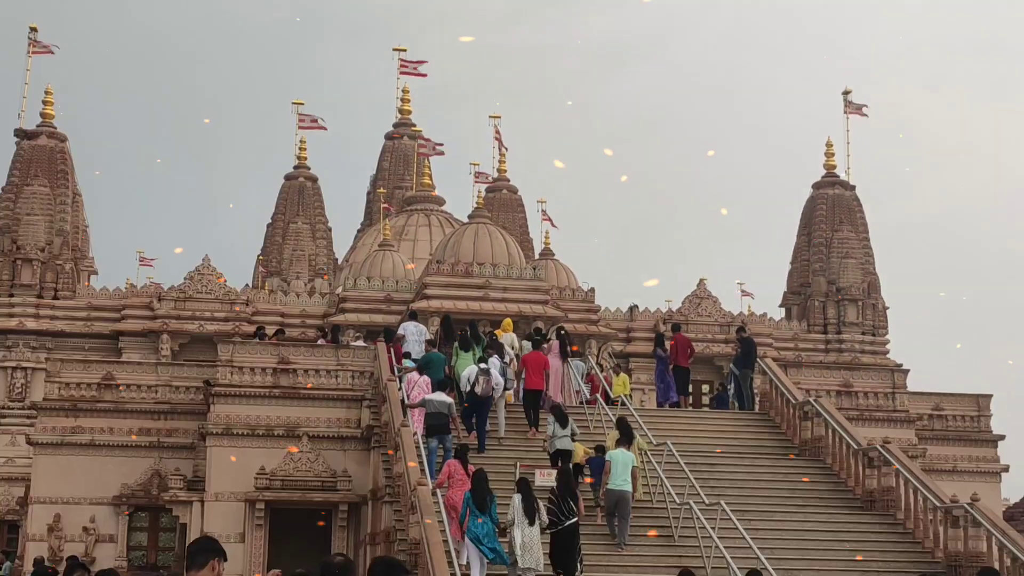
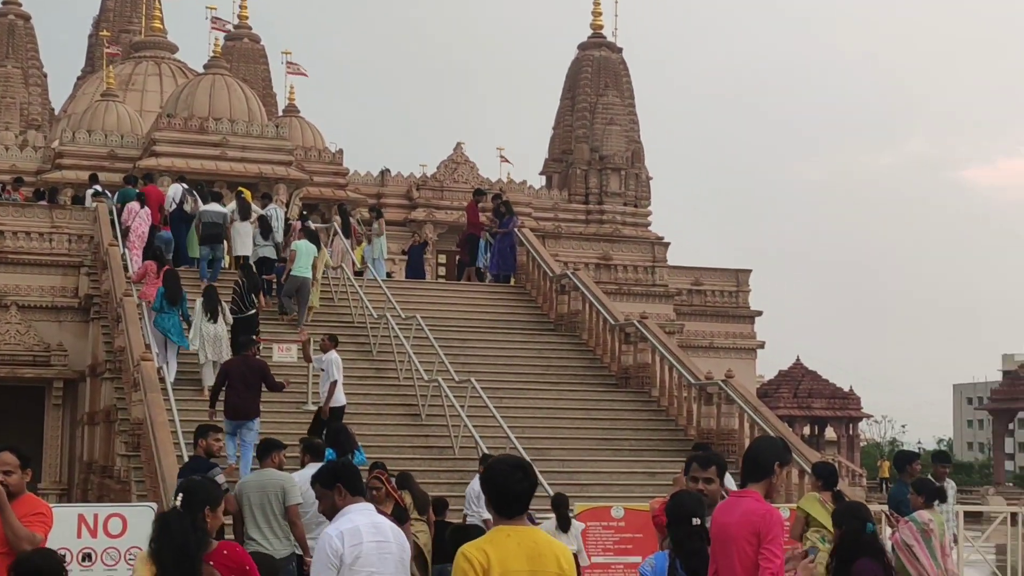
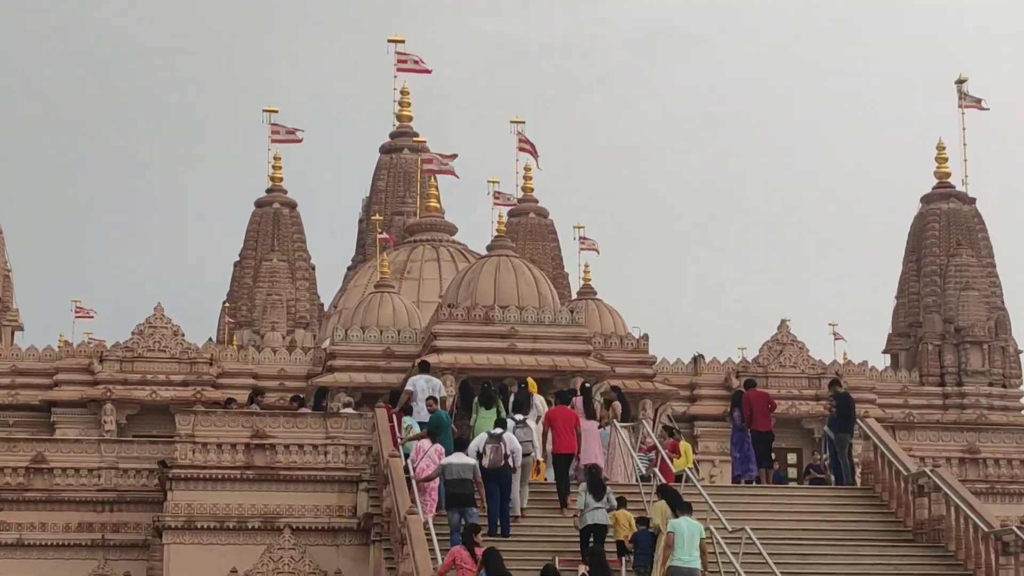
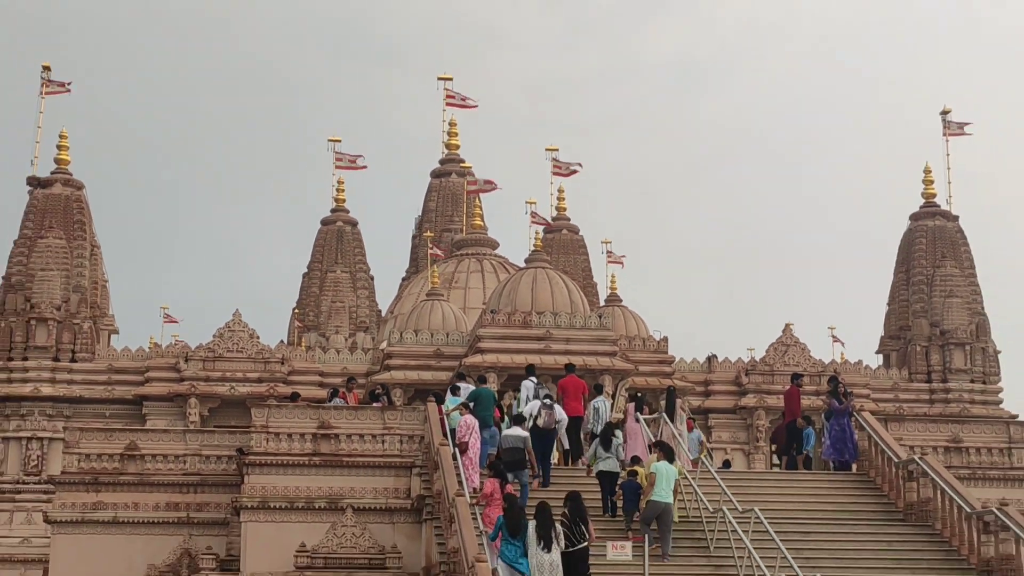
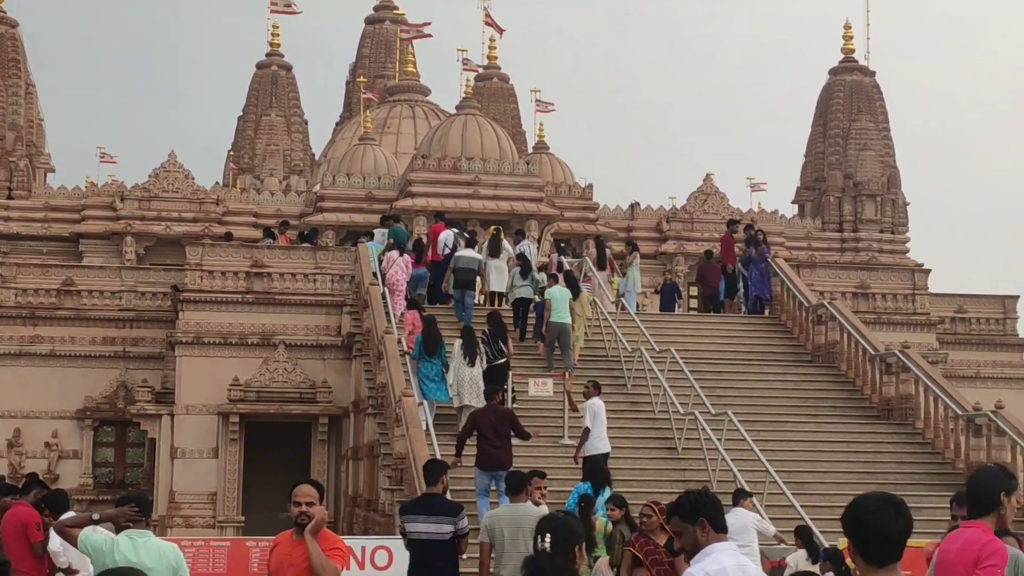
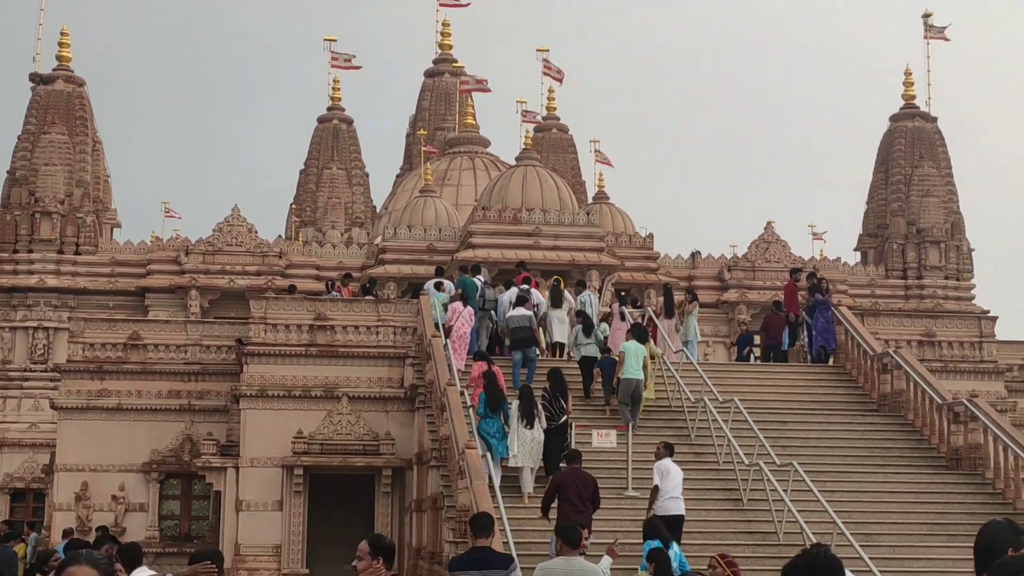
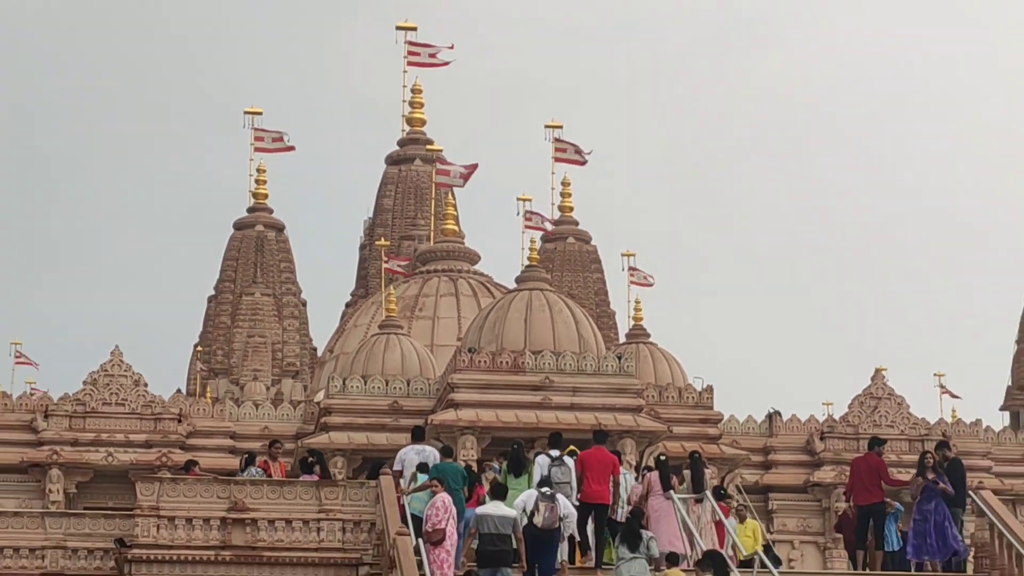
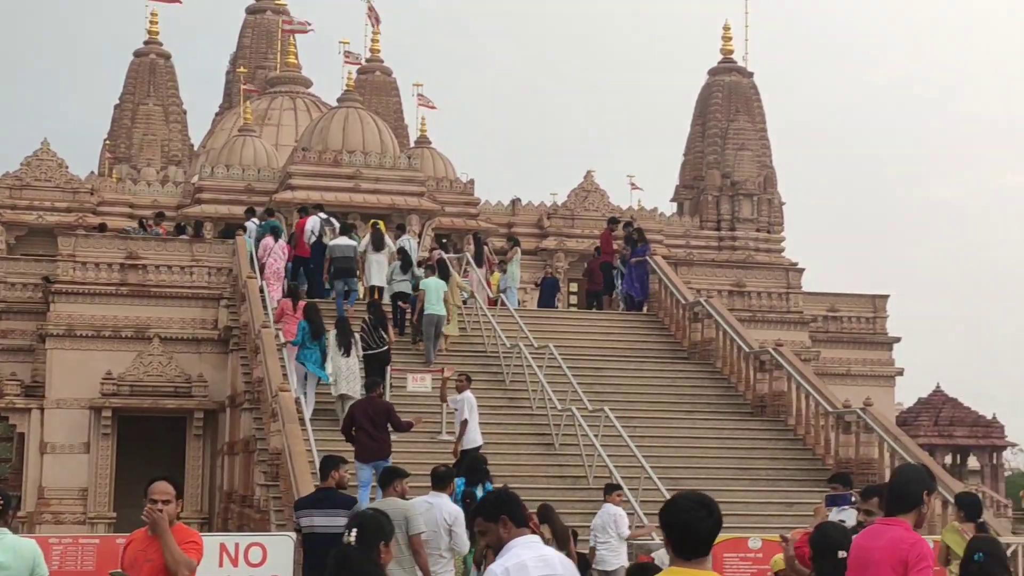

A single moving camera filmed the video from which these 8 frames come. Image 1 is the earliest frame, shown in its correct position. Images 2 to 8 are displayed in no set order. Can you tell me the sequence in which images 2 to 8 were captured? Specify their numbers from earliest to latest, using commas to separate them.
3, 7, 4, 6, 5, 8, 2
